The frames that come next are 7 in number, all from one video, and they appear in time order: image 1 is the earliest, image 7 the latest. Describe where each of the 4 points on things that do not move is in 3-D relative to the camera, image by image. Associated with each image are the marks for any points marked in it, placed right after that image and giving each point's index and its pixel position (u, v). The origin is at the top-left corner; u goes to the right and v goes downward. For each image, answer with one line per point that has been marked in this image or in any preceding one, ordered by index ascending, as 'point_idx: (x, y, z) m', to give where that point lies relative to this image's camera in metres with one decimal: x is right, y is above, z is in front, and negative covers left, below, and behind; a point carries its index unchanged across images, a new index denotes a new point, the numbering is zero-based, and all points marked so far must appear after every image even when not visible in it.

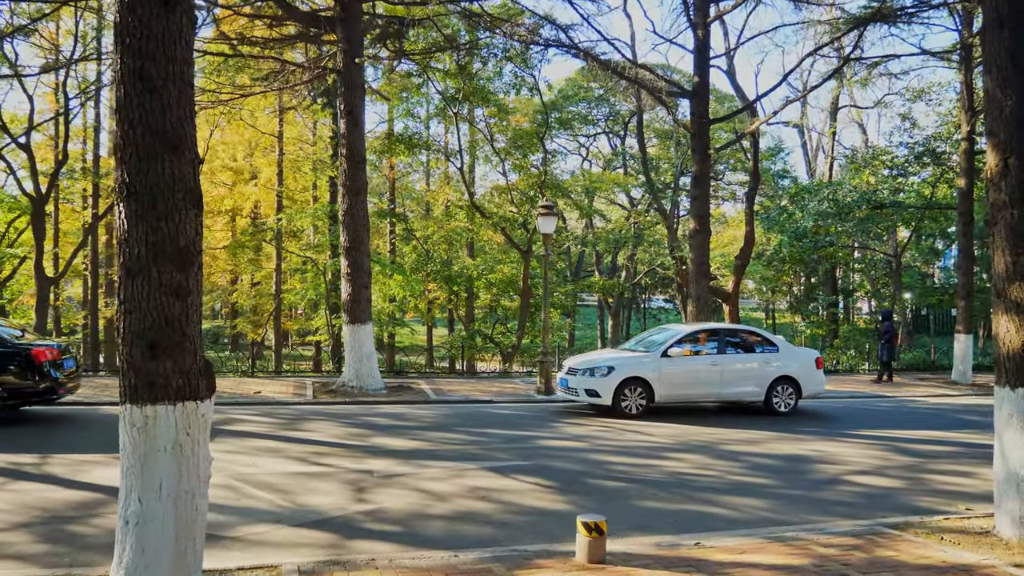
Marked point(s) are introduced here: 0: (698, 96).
0: (+2.9, +3.0, +12.4) m
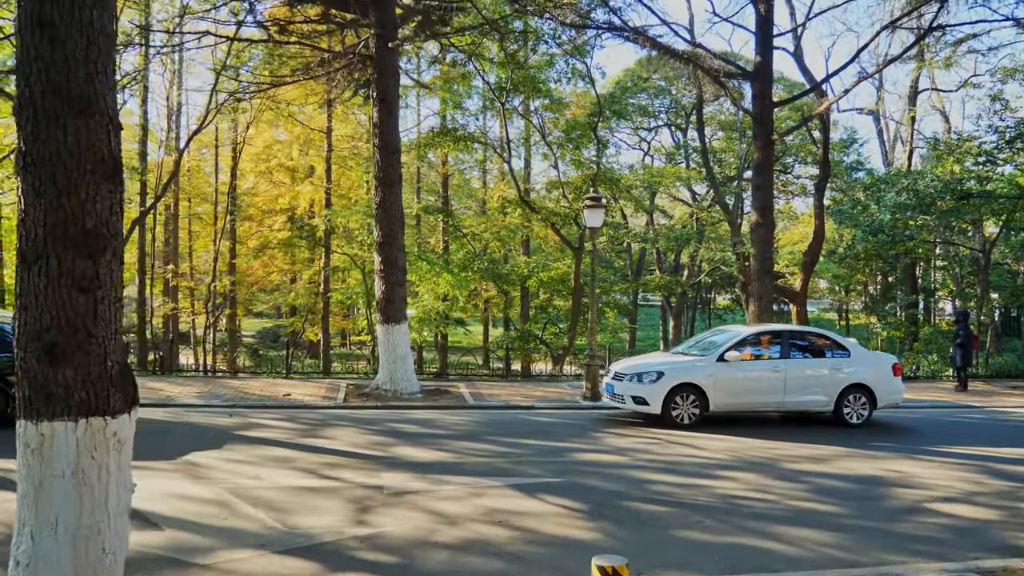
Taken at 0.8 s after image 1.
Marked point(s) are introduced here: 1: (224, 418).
0: (+3.6, +3.0, +11.5) m
1: (-3.1, -1.4, +8.6) m
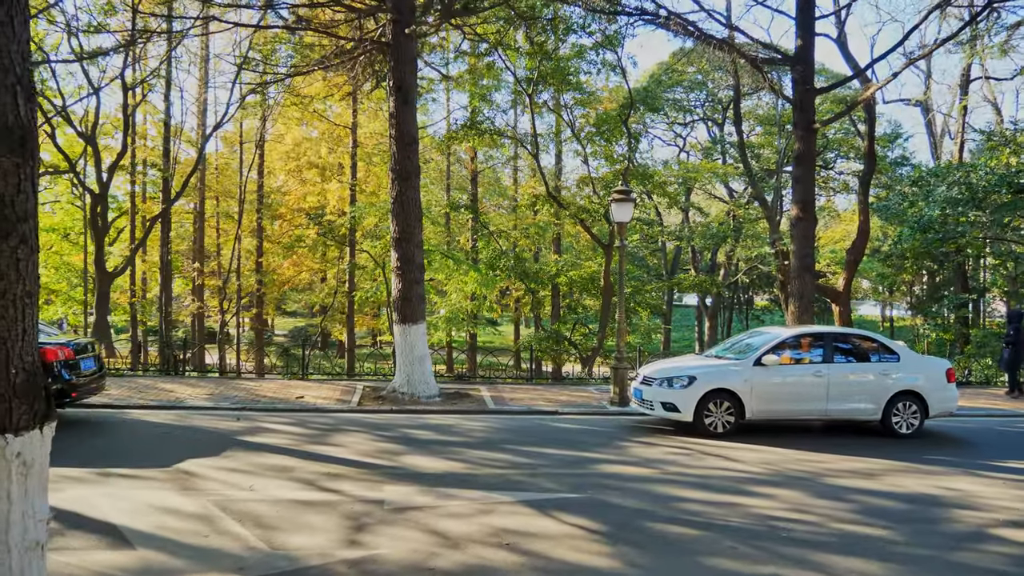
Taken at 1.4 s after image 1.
0: (+3.9, +3.0, +10.8) m
1: (-2.9, -1.4, +8.2) m
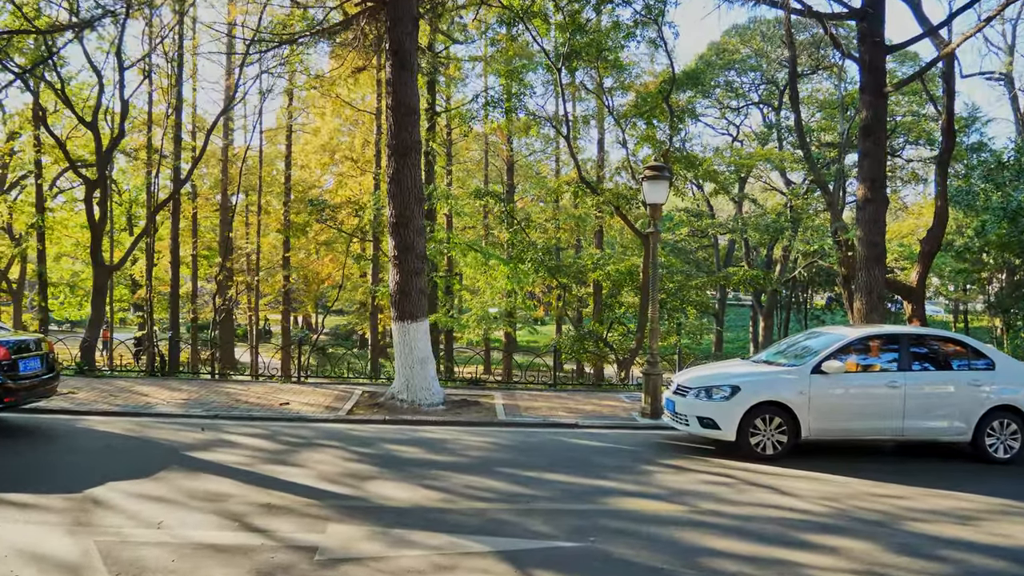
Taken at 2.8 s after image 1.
0: (+4.1, +3.1, +9.2) m
1: (-2.8, -1.3, +7.1) m
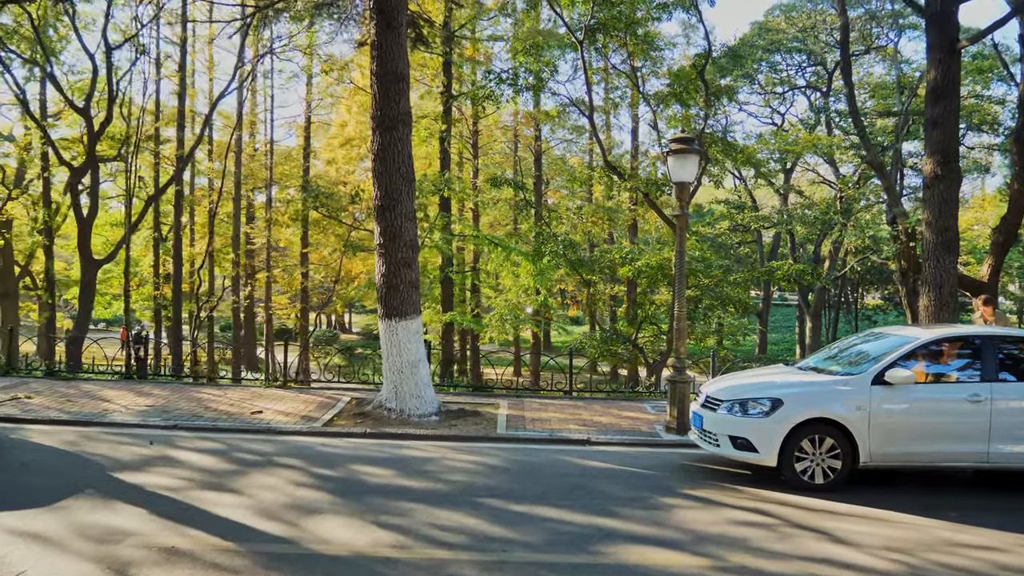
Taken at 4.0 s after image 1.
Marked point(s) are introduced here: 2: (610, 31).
0: (+4.2, +3.2, +7.9) m
1: (-2.9, -1.2, +6.1) m
2: (+1.7, +4.3, +13.4) m
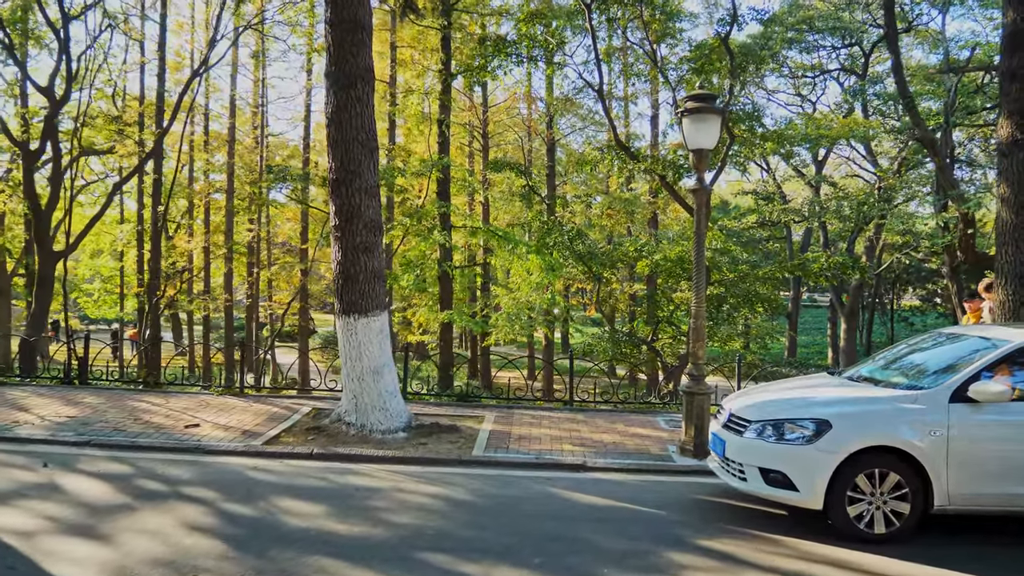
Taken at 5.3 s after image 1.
0: (+4.1, +3.2, +6.5) m
1: (-3.0, -1.1, +4.9) m
2: (+1.7, +4.3, +12.1) m
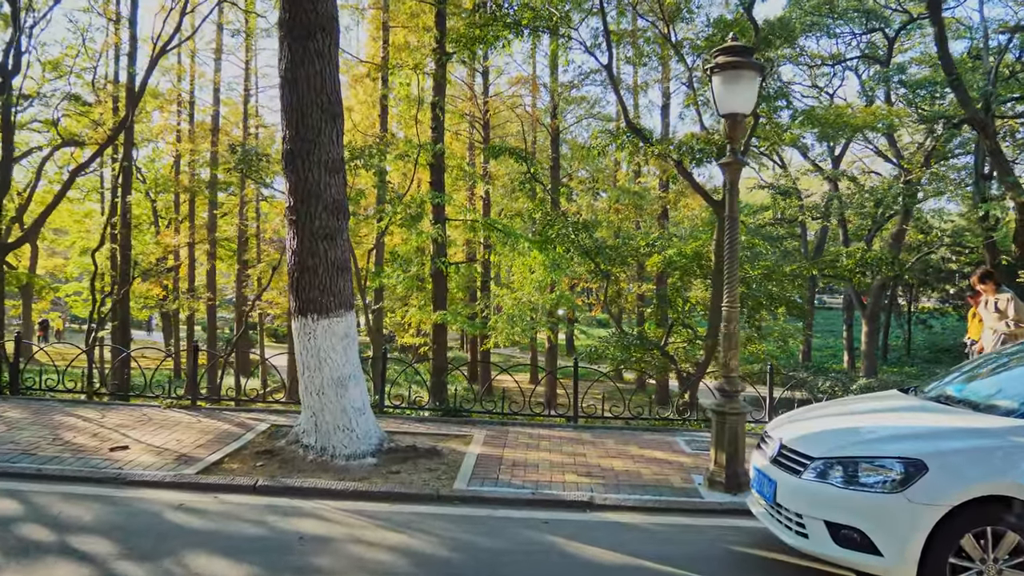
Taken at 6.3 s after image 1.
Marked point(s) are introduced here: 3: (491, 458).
0: (+4.1, +3.2, +5.4) m
1: (-3.1, -1.1, +3.9) m
2: (+1.7, +4.3, +11.1) m
3: (-0.1, -1.1, +5.4) m
